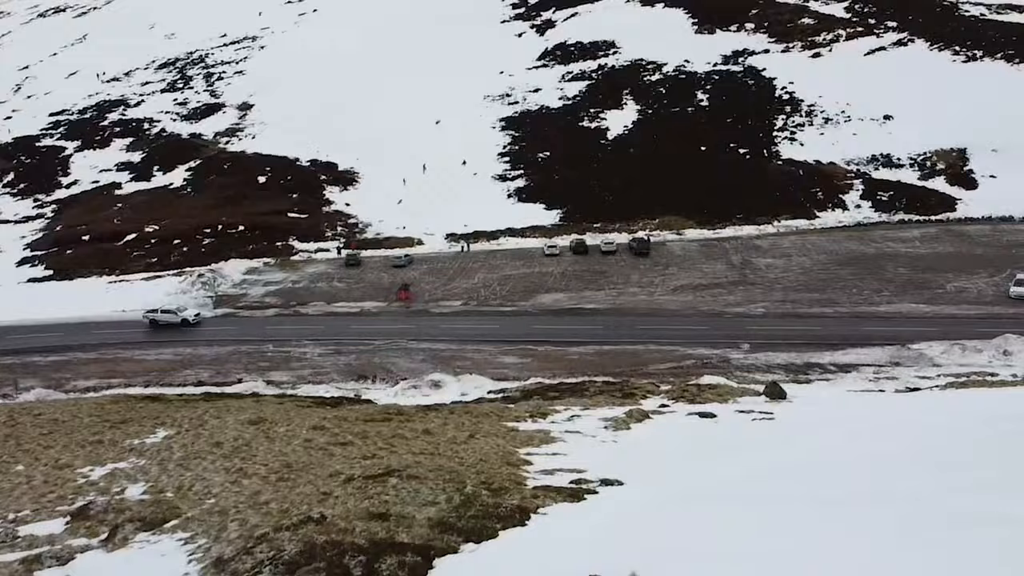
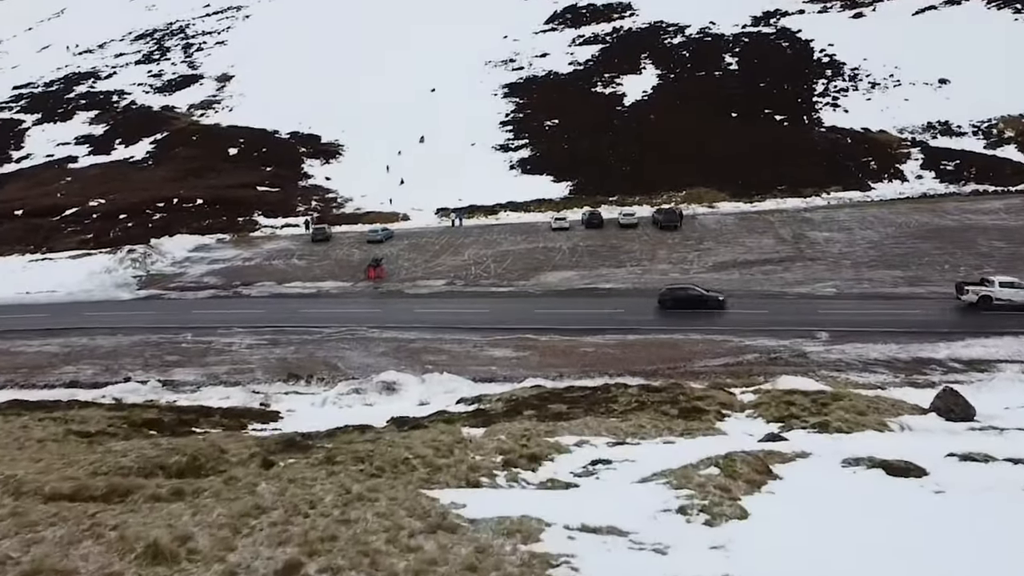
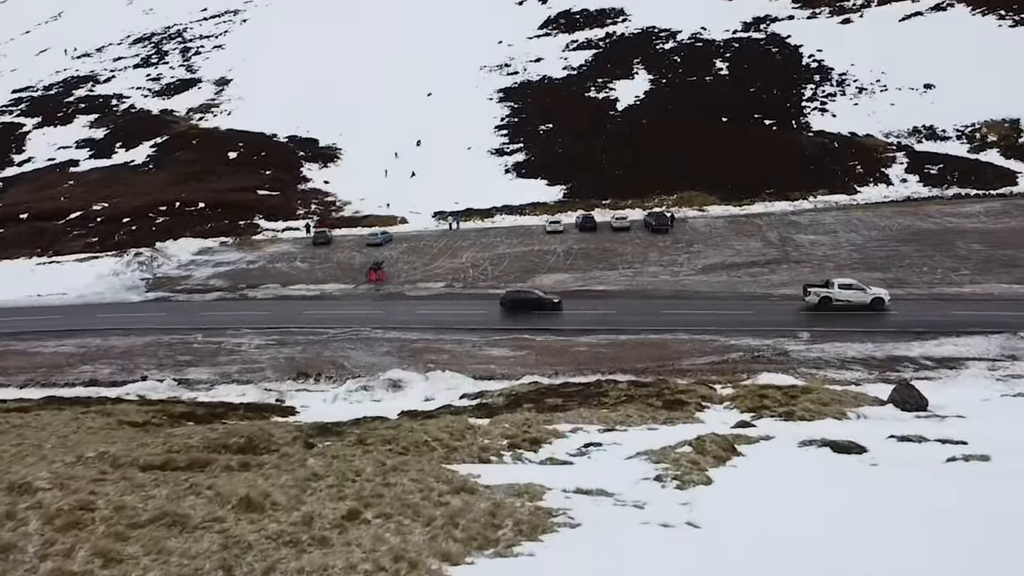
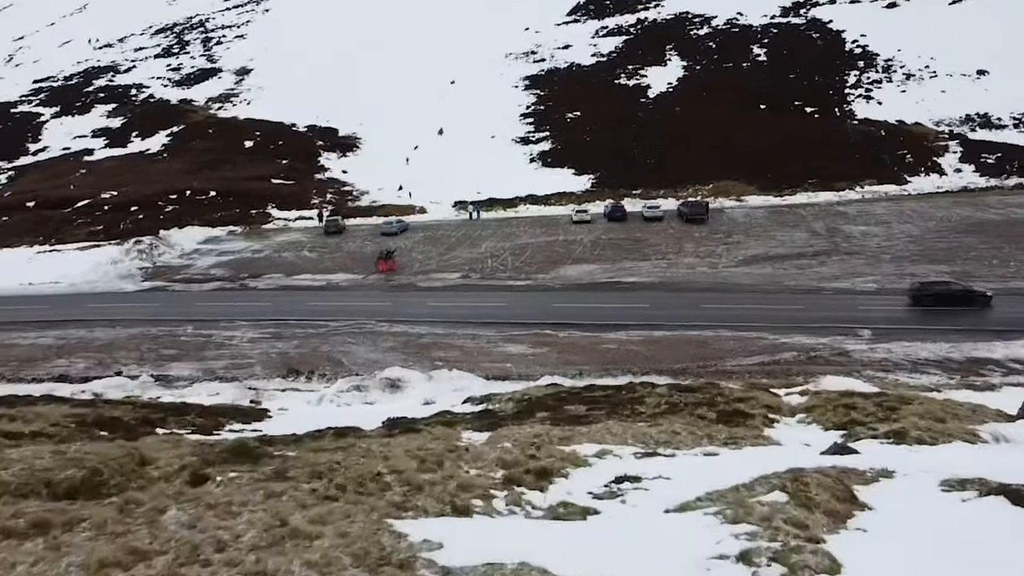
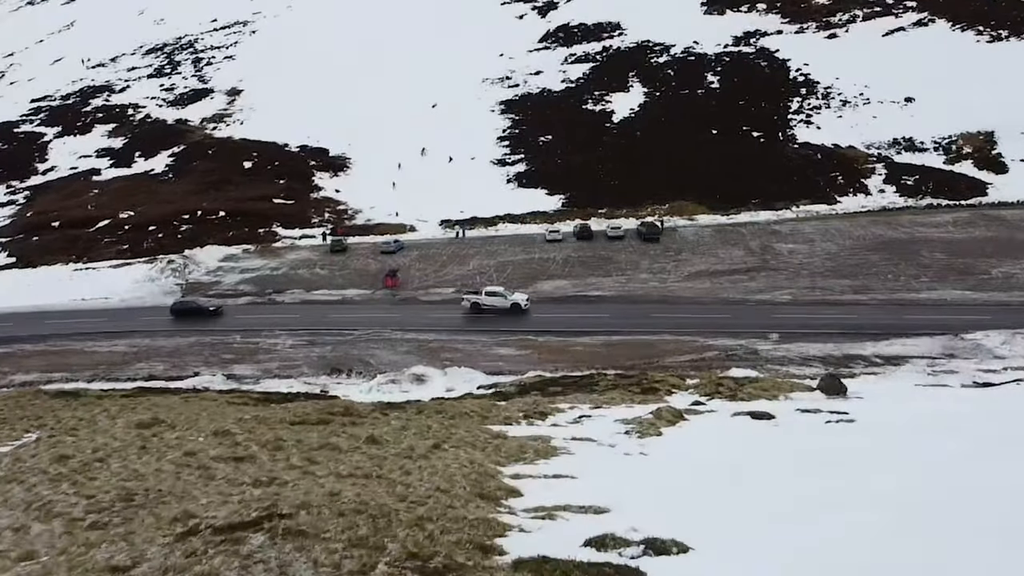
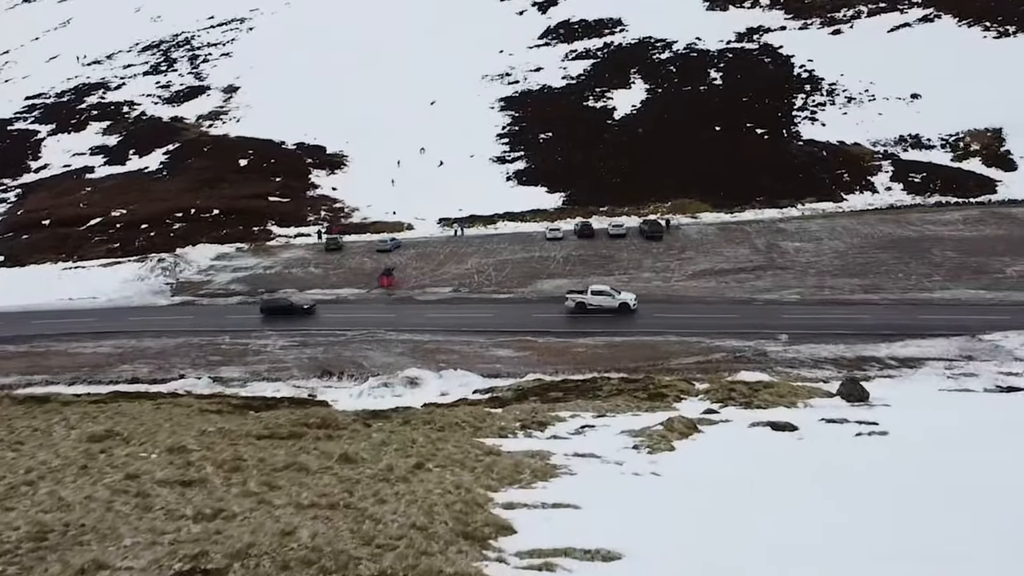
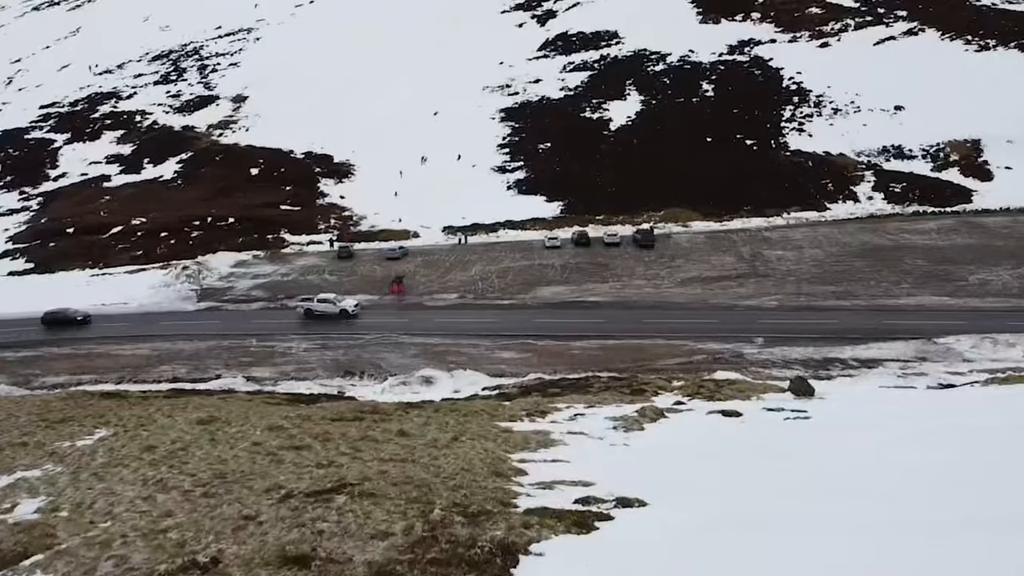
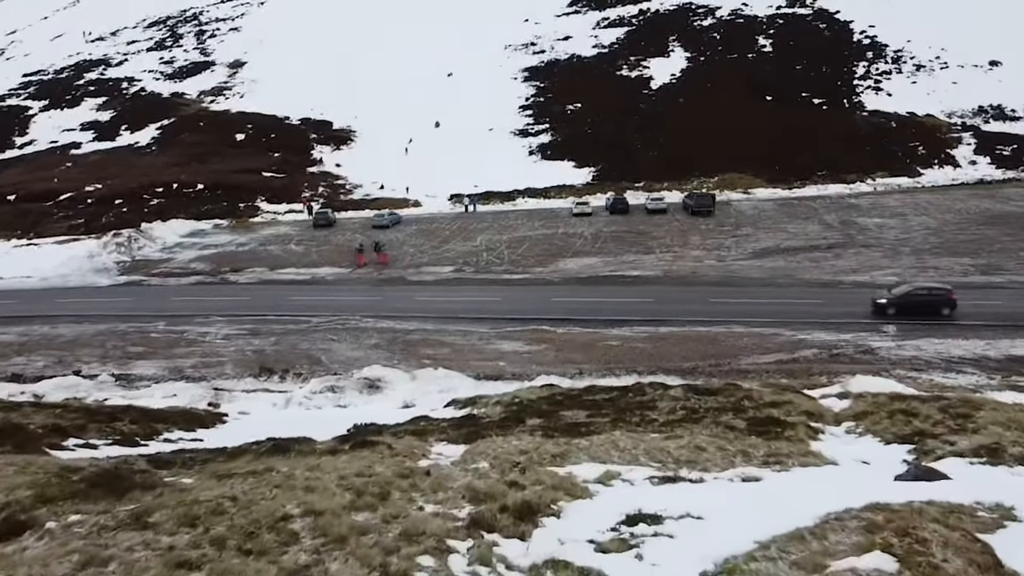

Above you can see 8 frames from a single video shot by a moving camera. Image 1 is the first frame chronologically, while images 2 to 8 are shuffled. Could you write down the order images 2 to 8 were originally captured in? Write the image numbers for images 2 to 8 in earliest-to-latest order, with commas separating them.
7, 5, 6, 3, 2, 4, 8
